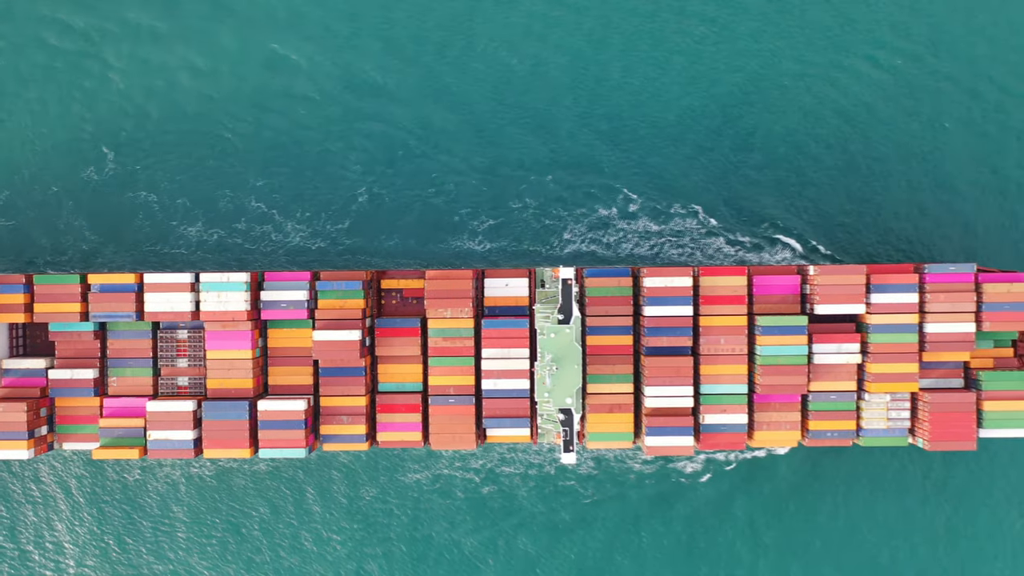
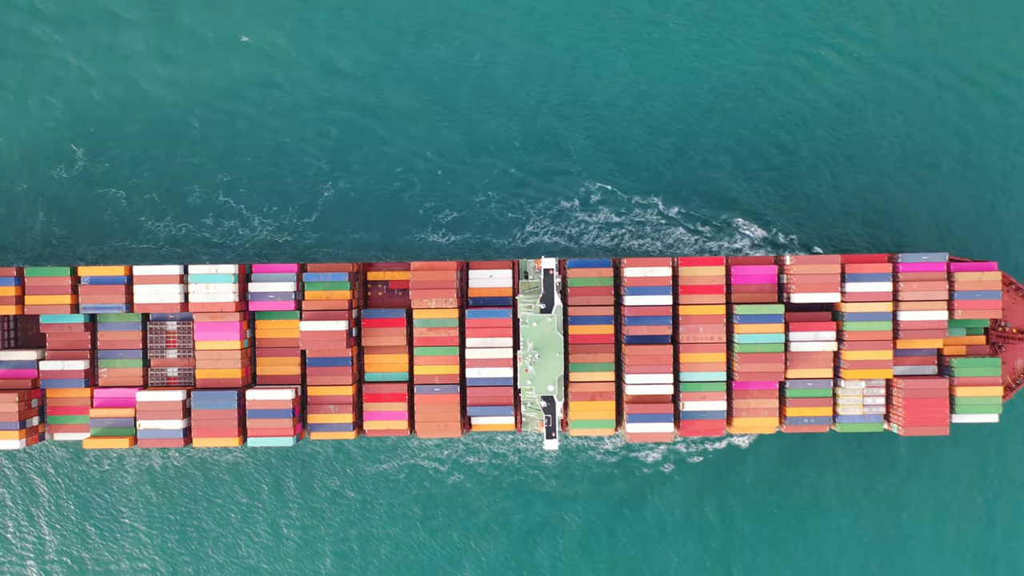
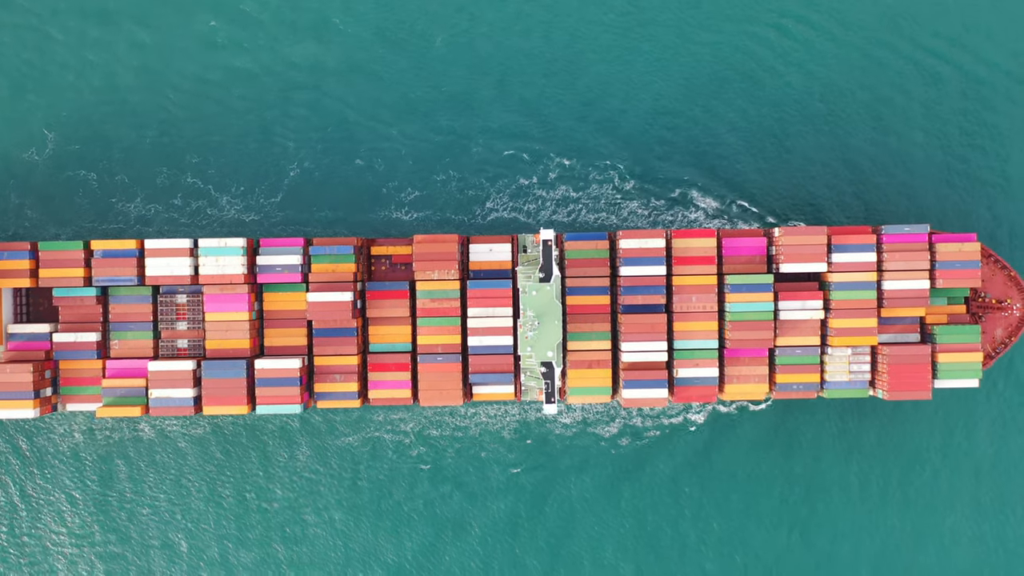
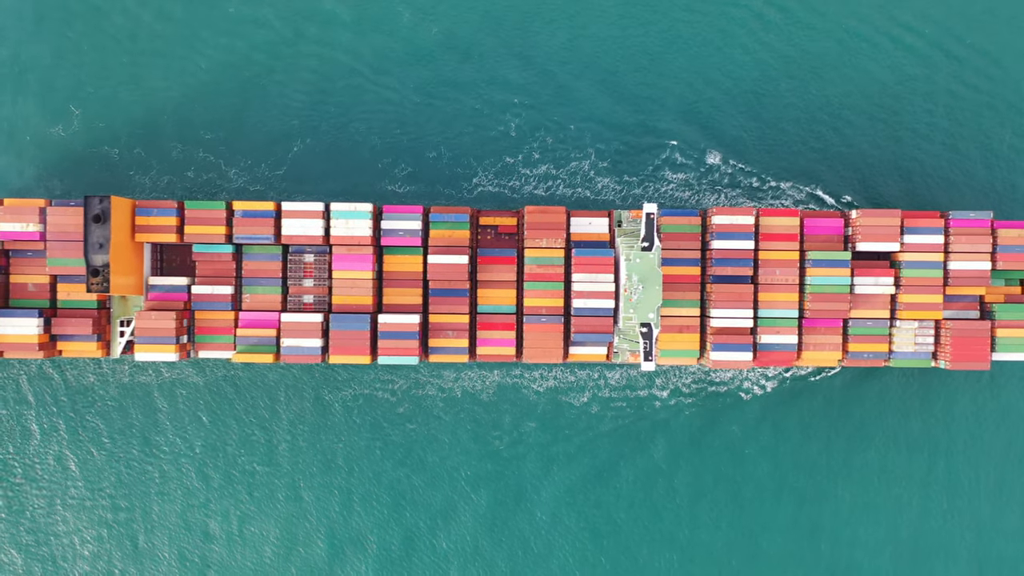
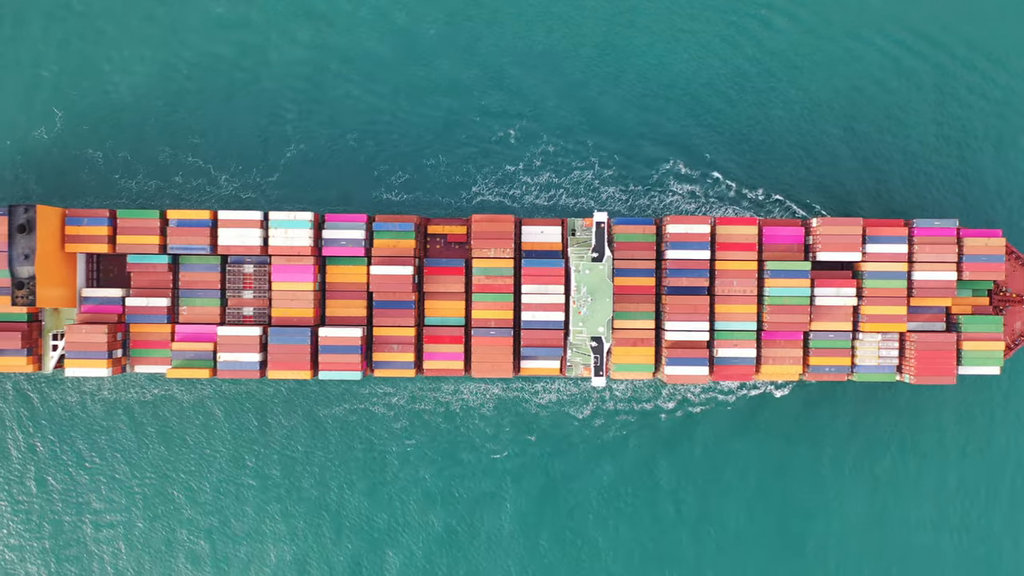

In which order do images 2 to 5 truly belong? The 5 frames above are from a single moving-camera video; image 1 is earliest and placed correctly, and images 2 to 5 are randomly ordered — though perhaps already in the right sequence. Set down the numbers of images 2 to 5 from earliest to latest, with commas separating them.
2, 3, 5, 4
